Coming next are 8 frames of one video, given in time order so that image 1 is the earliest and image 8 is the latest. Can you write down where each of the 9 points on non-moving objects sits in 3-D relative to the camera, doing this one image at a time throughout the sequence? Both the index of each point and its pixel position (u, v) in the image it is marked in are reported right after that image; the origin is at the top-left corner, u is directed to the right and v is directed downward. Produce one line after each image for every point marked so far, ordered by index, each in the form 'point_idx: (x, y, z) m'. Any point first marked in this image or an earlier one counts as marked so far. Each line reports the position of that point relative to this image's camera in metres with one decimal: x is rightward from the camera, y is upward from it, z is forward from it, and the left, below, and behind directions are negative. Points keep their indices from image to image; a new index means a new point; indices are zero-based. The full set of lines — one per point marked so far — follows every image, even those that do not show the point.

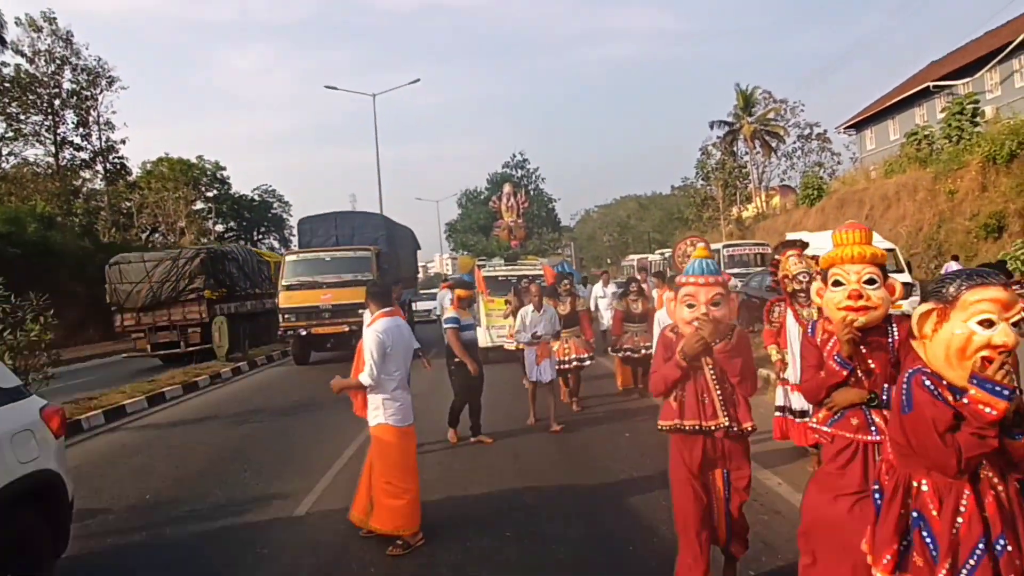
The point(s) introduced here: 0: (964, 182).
0: (+9.4, +2.2, +16.9) m
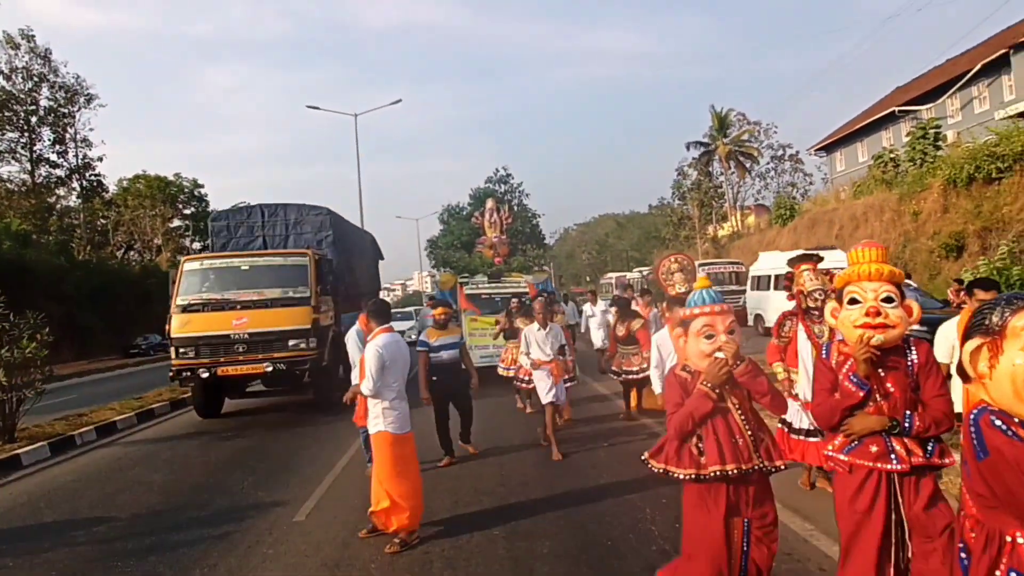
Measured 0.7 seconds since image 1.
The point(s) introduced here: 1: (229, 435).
0: (+9.0, +1.8, +17.5) m
1: (-3.2, -1.7, +9.0) m
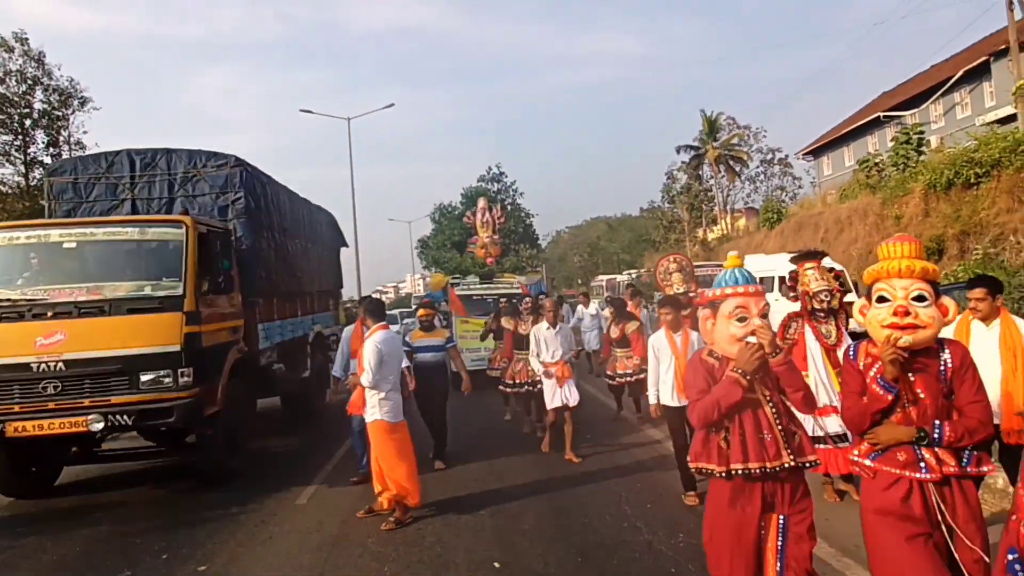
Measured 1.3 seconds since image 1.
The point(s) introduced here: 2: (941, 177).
0: (+8.8, +1.8, +17.9) m
1: (-3.3, -1.7, +9.3) m
2: (+8.9, +2.3, +16.8) m
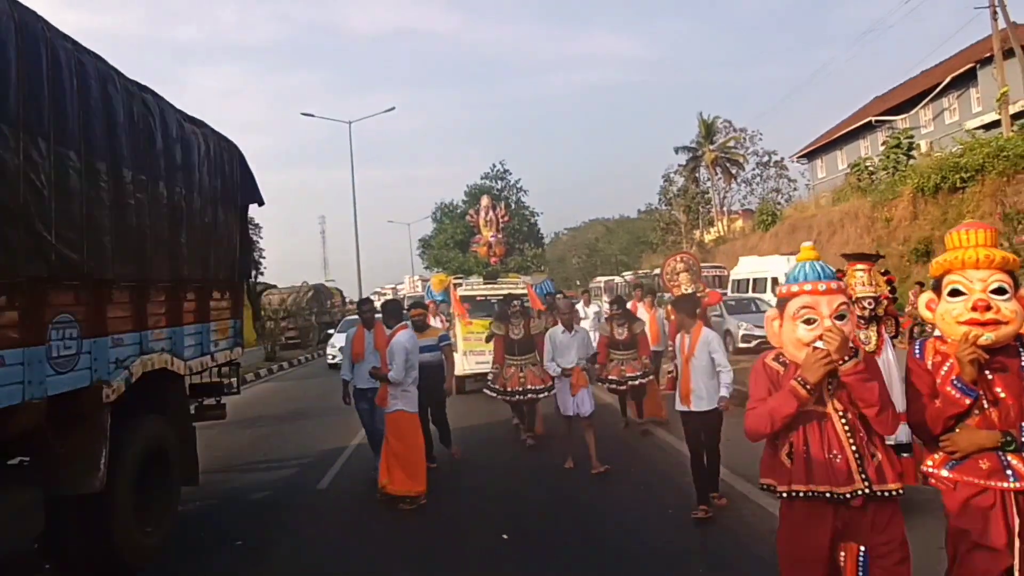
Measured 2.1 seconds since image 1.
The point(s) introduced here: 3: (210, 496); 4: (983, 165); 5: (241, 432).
0: (+8.8, +1.8, +18.4) m
1: (-3.3, -1.8, +9.7) m
2: (+8.9, +2.3, +17.3) m
3: (-2.5, -1.7, +6.8) m
4: (+9.3, +2.4, +16.1) m
5: (-3.3, -1.7, +9.8) m
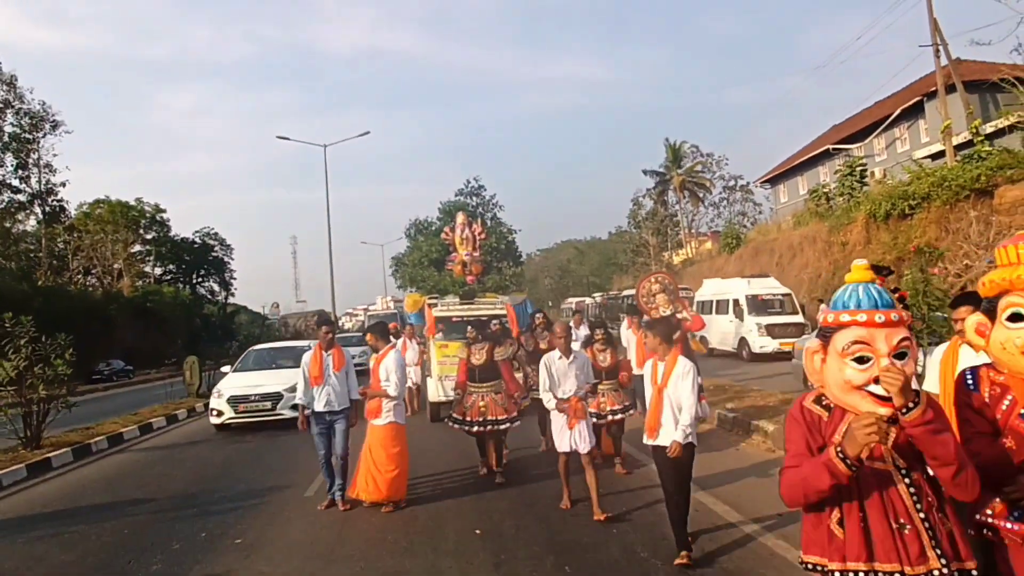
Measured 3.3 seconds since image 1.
0: (+8.2, +1.3, +19.3) m
1: (-3.6, -2.0, +10.2) m
2: (+8.3, +1.8, +18.2) m
3: (-2.8, -2.0, +7.2) m
4: (+8.8, +2.0, +17.1) m
5: (-3.6, -2.0, +10.3) m
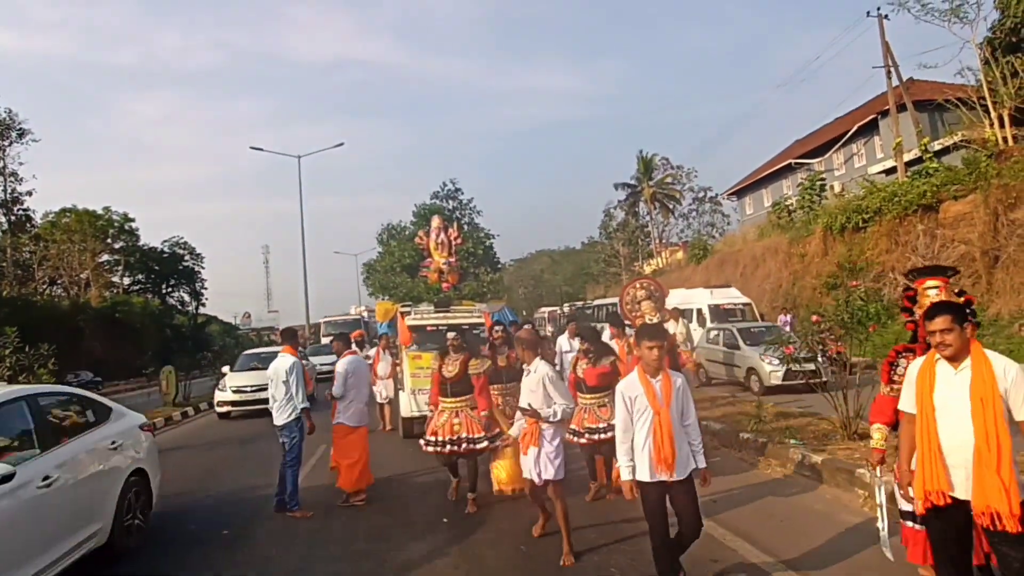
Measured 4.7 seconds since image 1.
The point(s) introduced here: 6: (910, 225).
0: (+7.5, +1.0, +20.1) m
1: (-4.0, -2.2, +10.6) m
2: (+7.7, +1.6, +19.0) m
3: (-3.0, -2.1, +7.7) m
4: (+8.2, +1.8, +17.9) m
5: (-4.0, -2.2, +10.7) m
6: (+8.6, +1.4, +17.5) m
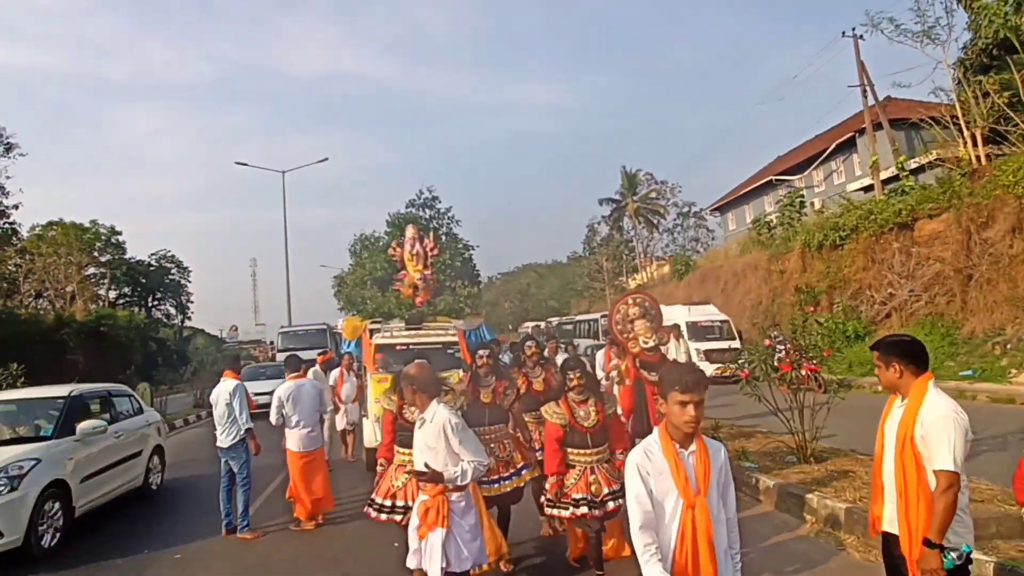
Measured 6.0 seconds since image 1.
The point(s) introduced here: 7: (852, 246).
0: (+7.0, +0.6, +20.2) m
1: (-4.3, -2.4, +10.5) m
2: (+7.2, +1.2, +19.1) m
3: (-3.3, -2.2, +7.6) m
4: (+7.7, +1.4, +18.0) m
5: (-4.4, -2.4, +10.6) m
6: (+8.2, +1.0, +17.6) m
7: (+7.5, +0.9, +17.8) m
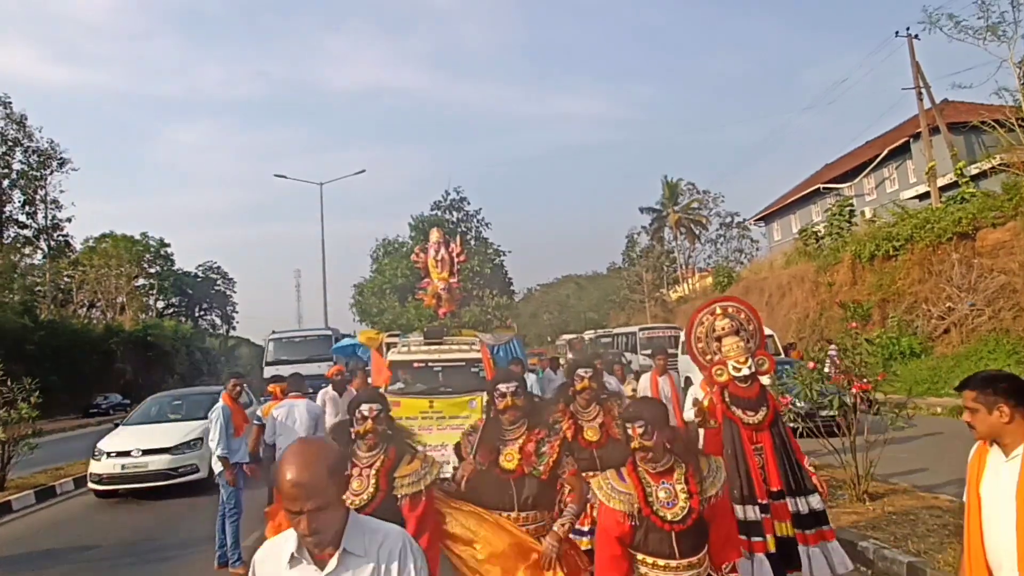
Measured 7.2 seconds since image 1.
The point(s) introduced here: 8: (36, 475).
0: (+7.8, +0.3, +19.3) m
1: (-4.0, -2.6, +10.0) m
2: (+8.0, +0.9, +18.2) m
3: (-3.1, -2.3, +7.1) m
4: (+8.5, +1.1, +17.0) m
5: (-4.0, -2.6, +10.1) m
6: (+8.9, +0.7, +16.6) m
7: (+8.3, +0.7, +16.8) m
8: (-7.1, -2.8, +12.2) m
